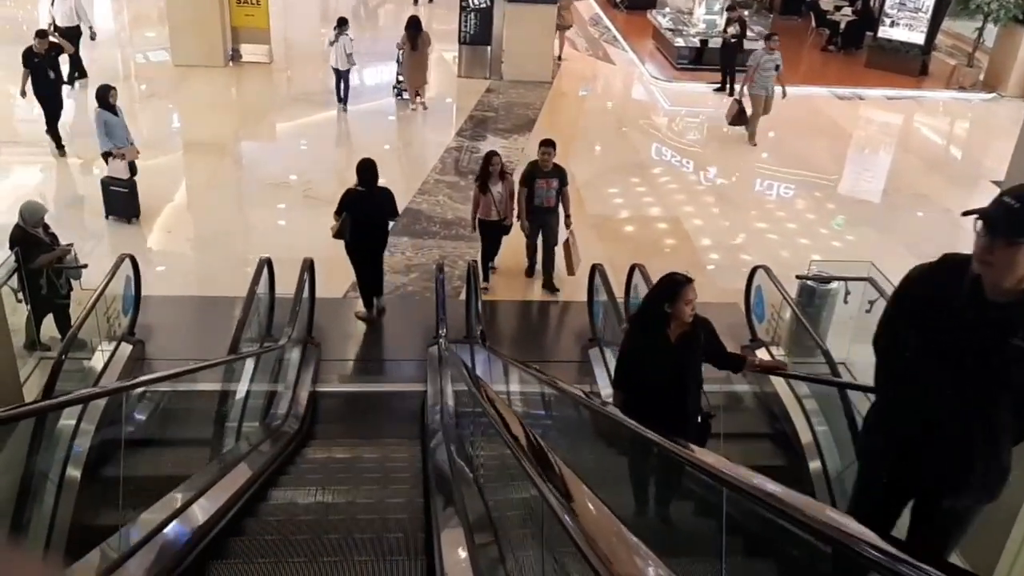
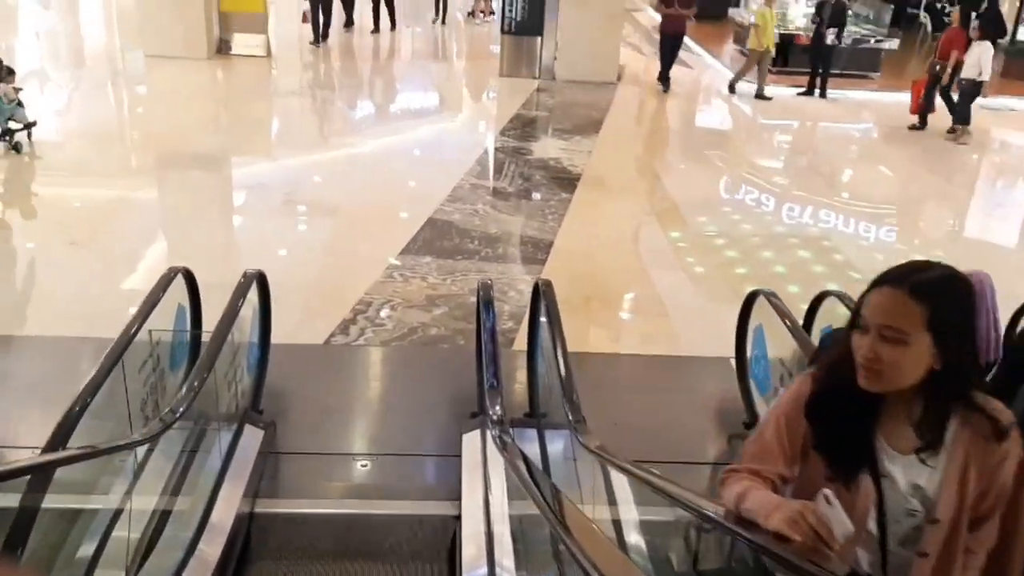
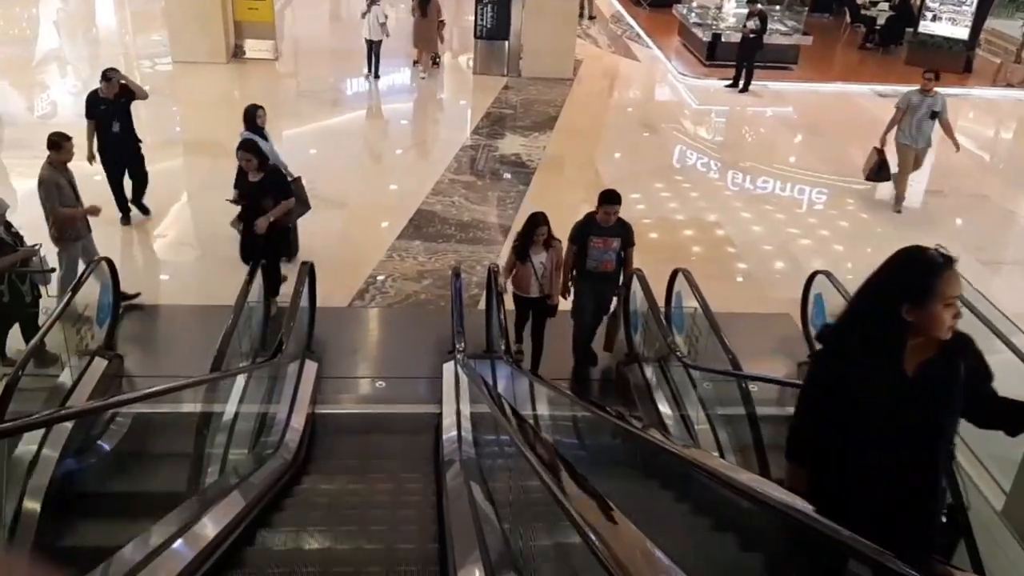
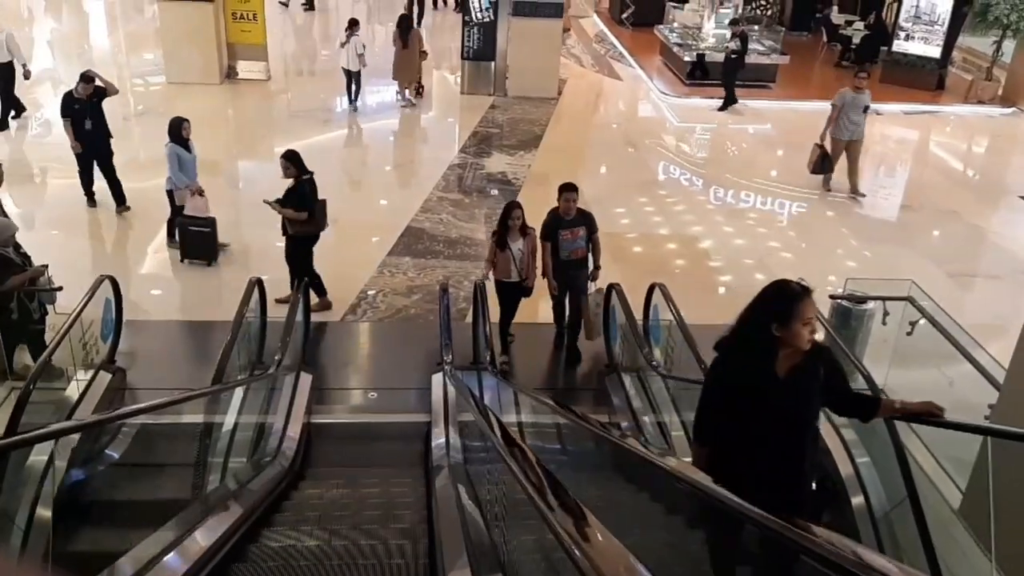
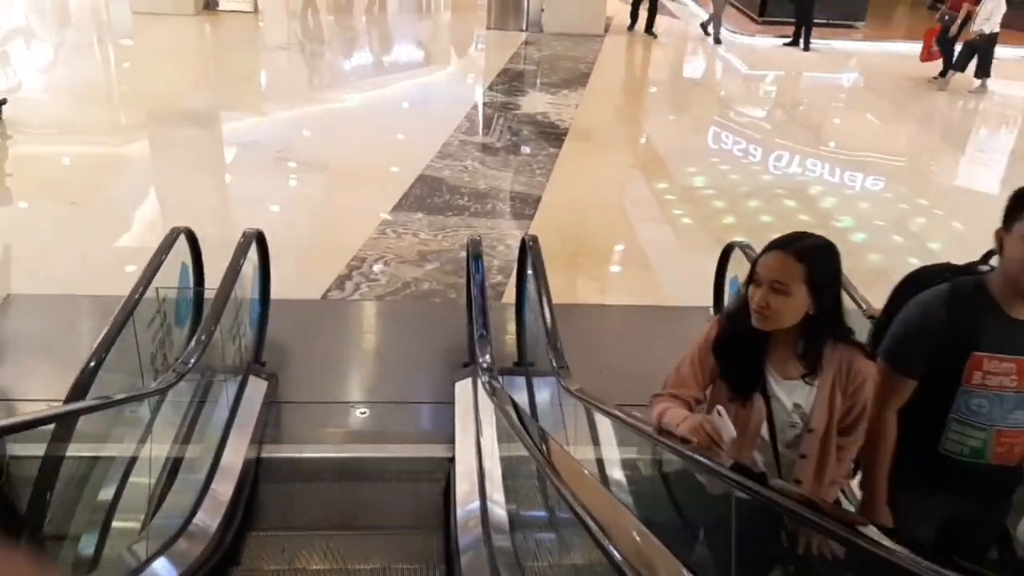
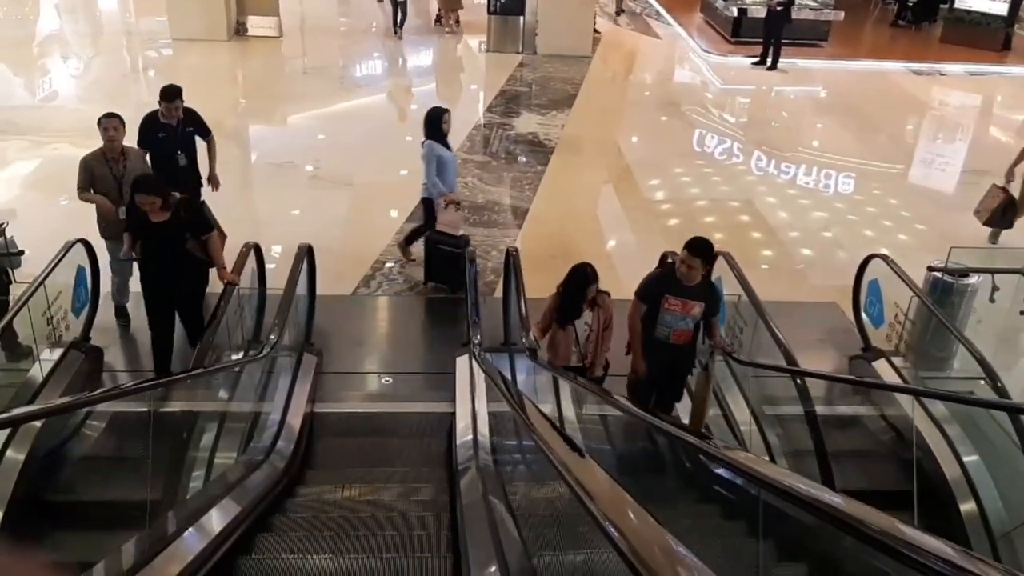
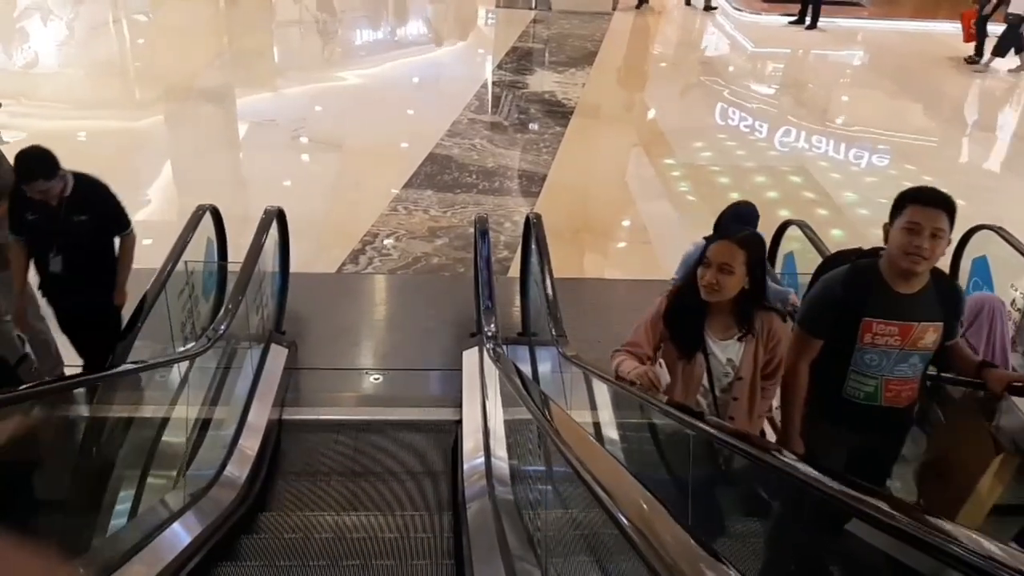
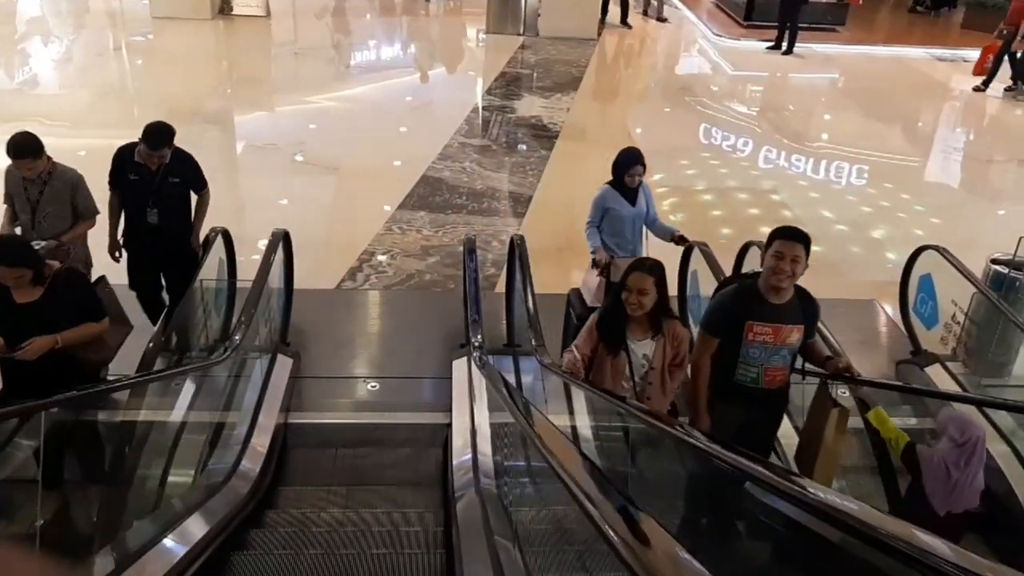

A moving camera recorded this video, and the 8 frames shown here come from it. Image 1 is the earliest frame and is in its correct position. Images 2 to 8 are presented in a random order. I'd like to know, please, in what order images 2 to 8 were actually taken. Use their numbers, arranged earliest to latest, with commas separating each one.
4, 3, 6, 8, 7, 5, 2
